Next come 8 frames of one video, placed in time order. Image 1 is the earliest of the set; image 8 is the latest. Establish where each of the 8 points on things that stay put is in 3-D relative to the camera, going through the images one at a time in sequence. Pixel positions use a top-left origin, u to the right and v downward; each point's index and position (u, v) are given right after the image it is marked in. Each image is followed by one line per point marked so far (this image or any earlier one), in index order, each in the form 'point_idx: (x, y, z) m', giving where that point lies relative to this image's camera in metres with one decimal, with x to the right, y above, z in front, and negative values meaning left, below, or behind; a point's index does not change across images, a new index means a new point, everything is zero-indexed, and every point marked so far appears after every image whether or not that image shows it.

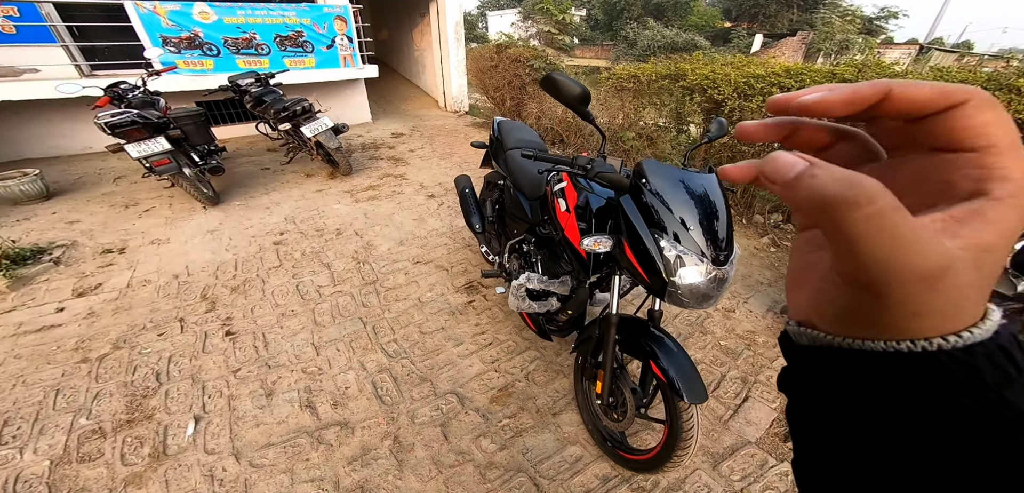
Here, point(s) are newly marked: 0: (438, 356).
0: (-0.4, -0.7, +2.2) m
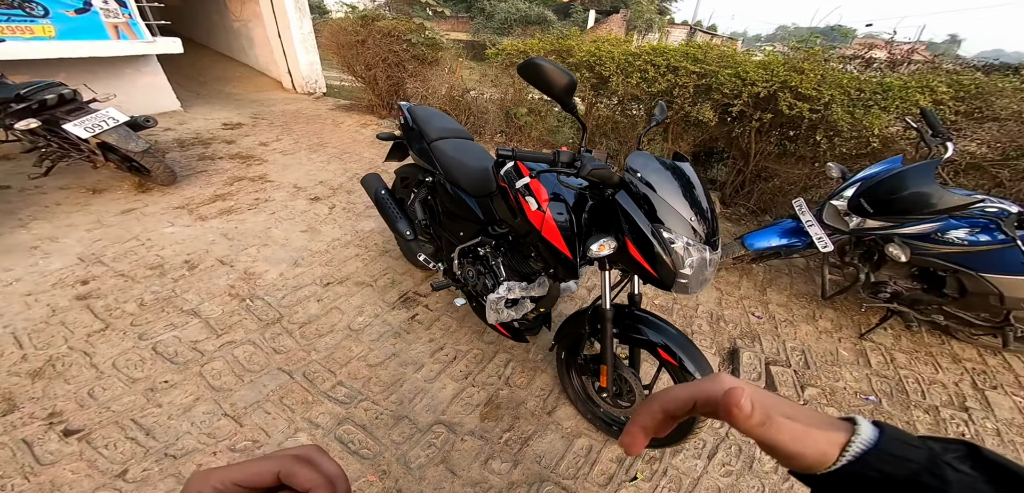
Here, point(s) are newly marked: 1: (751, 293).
0: (-0.6, -0.7, +1.9) m
1: (+1.9, -0.4, +2.7) m
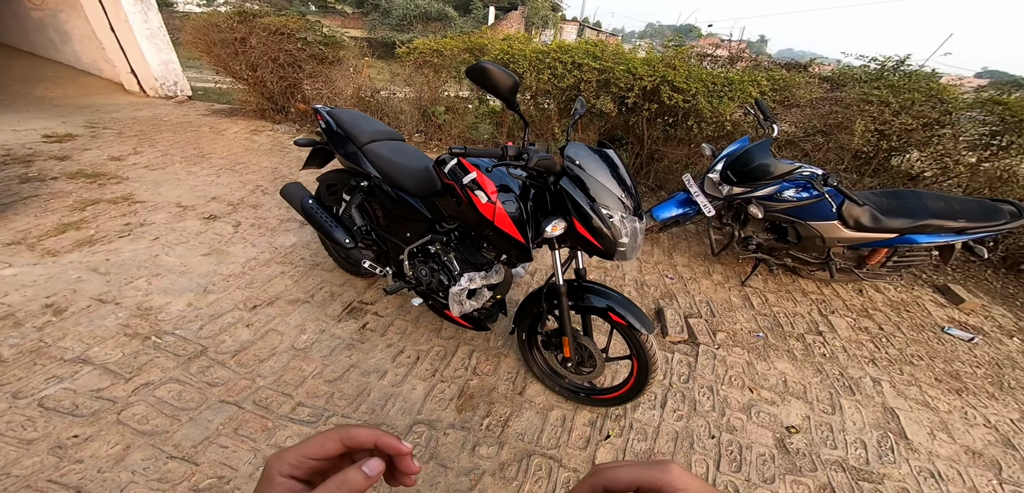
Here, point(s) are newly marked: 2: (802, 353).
0: (-0.7, -0.8, +1.8) m
1: (+1.4, -0.1, +3.2) m
2: (+2.0, -0.8, +2.5) m
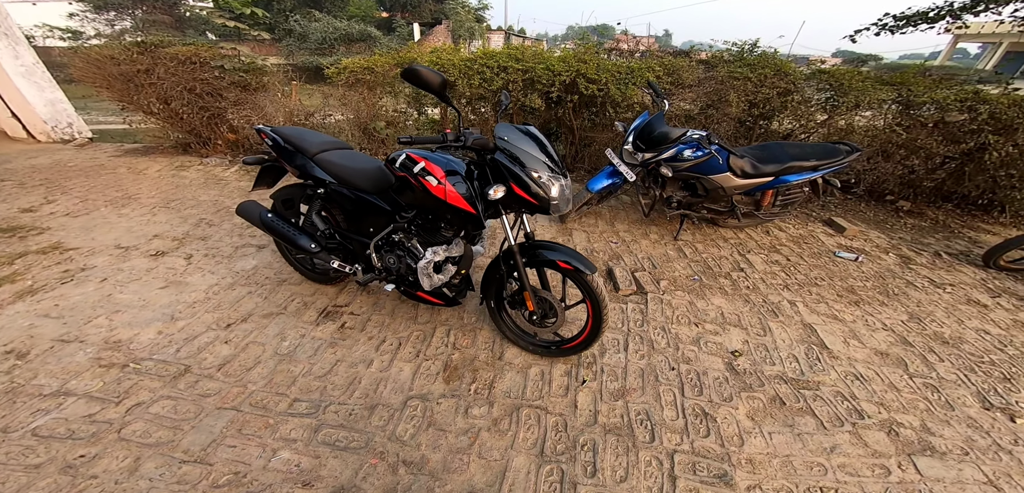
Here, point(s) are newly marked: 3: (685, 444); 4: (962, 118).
0: (-0.8, -0.7, +1.9) m
1: (+0.9, +0.2, +3.6) m
2: (+1.8, -0.3, +3.0) m
3: (+0.9, -1.0, +1.8) m
4: (+4.7, +1.4, +3.8) m
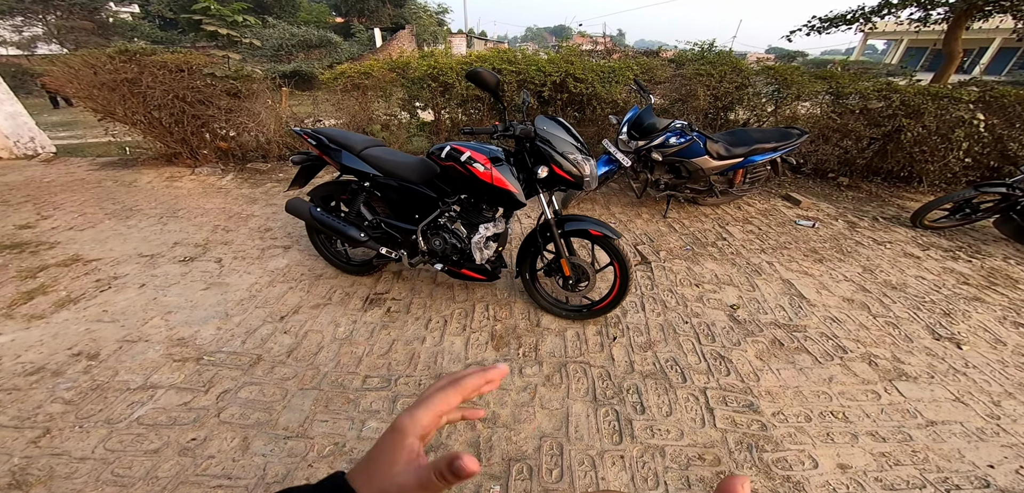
0: (-0.5, -0.6, +2.1) m
1: (+1.0, +0.4, +3.9) m
2: (+2.0, -0.1, +3.4) m
3: (+1.2, -0.8, +2.1) m
4: (+4.7, +1.8, +4.5) m
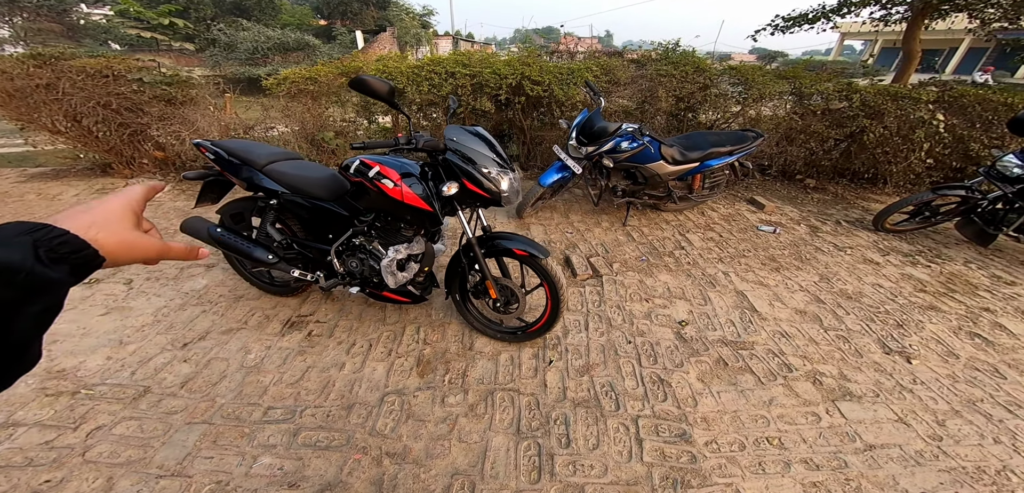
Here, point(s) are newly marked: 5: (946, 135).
0: (-1.0, -0.8, +2.0) m
1: (+0.5, +0.3, +3.8) m
2: (+1.5, -0.2, +3.3) m
3: (+0.8, -0.9, +2.0) m
4: (+4.1, +1.8, +4.5) m
5: (+5.2, +1.3, +4.3) m
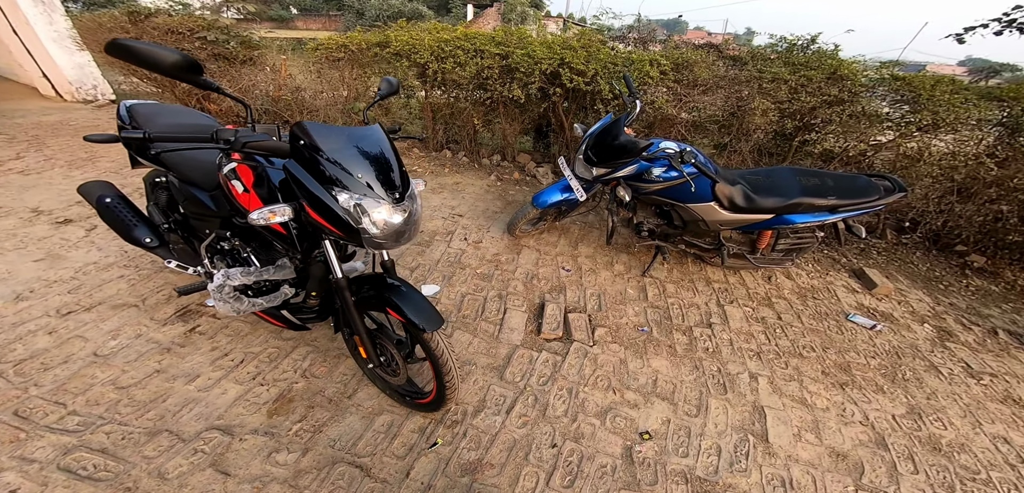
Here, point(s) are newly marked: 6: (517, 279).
0: (-1.6, -0.8, +1.7) m
1: (+0.5, 0.0, +3.1) m
2: (+1.2, -0.7, +2.4) m
3: (0.0, -1.3, +1.4) m
4: (+4.4, +0.7, +2.8) m
5: (+5.3, 0.0, +2.4) m
6: (0.0, -0.3, +2.7) m
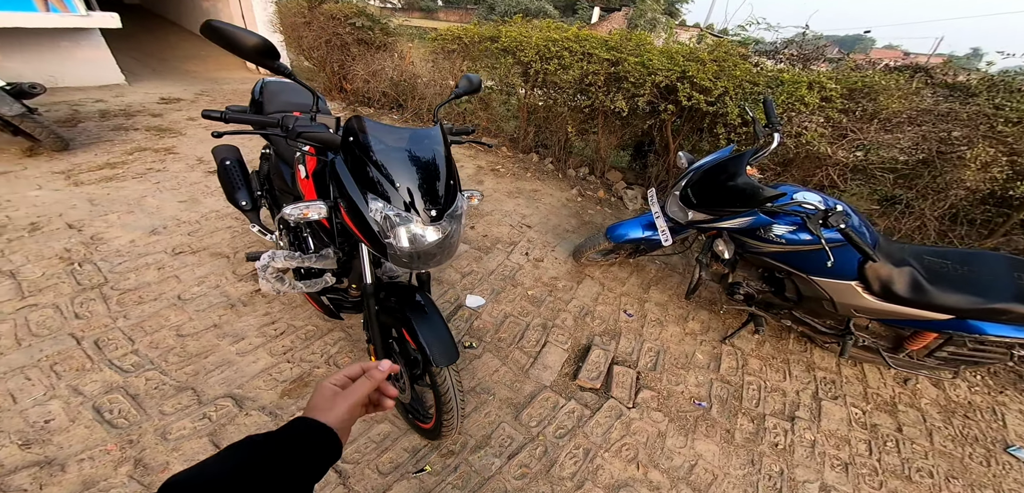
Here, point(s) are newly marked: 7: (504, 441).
0: (-1.5, -0.6, +1.9) m
1: (+0.9, -0.3, +2.7) m
2: (+1.3, -1.1, +1.9) m
3: (-0.2, -1.4, +1.2) m
4: (+4.7, -0.5, +1.4) m
5: (+5.3, -1.3, +0.8) m
6: (+0.4, -0.4, +2.4) m
7: (0.0, -1.0, +1.8) m
